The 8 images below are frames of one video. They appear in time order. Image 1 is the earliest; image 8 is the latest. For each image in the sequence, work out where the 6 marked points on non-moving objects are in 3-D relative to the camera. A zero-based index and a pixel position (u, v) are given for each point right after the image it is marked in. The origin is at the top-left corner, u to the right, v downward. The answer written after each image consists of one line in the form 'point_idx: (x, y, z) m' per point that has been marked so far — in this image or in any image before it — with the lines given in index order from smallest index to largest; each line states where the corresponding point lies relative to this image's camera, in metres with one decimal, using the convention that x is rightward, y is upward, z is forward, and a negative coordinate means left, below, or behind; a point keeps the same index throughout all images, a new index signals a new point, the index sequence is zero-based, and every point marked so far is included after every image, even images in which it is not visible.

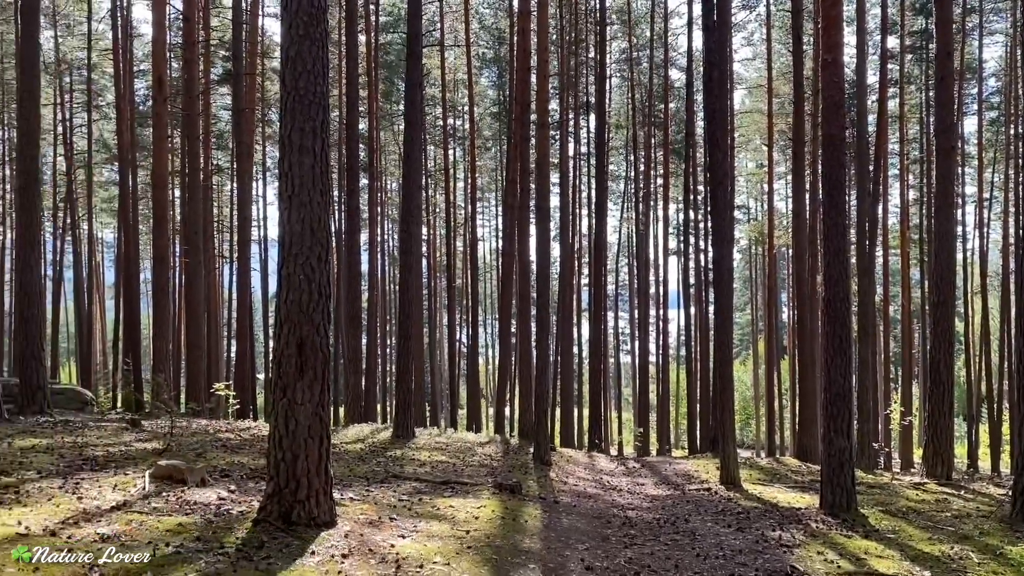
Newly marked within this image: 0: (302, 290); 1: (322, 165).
0: (-2.0, 0.0, +5.7) m
1: (-1.8, +1.1, +5.9) m
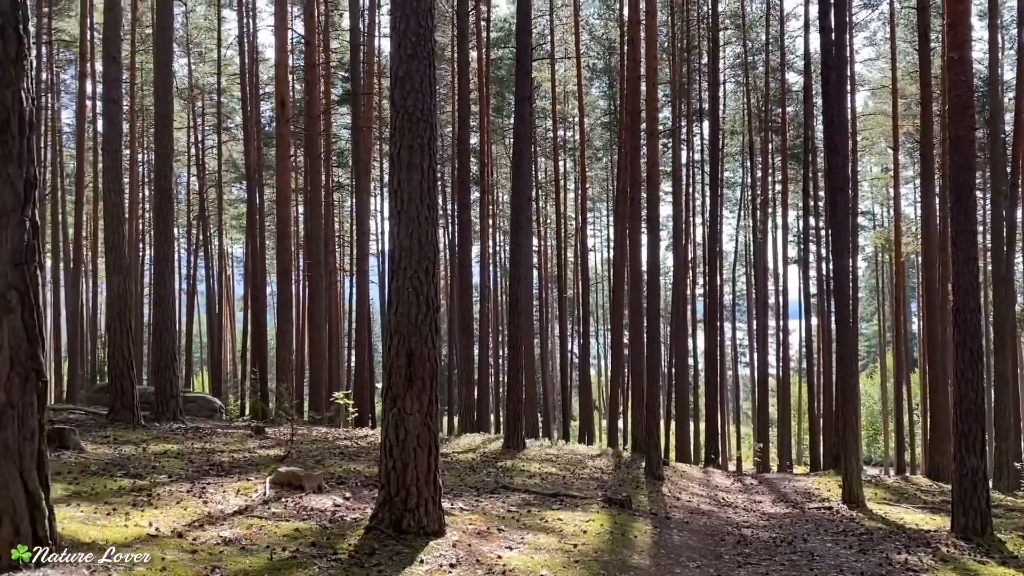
0: (-1.0, -0.1, +5.9) m
1: (-0.8, +1.0, +6.0) m
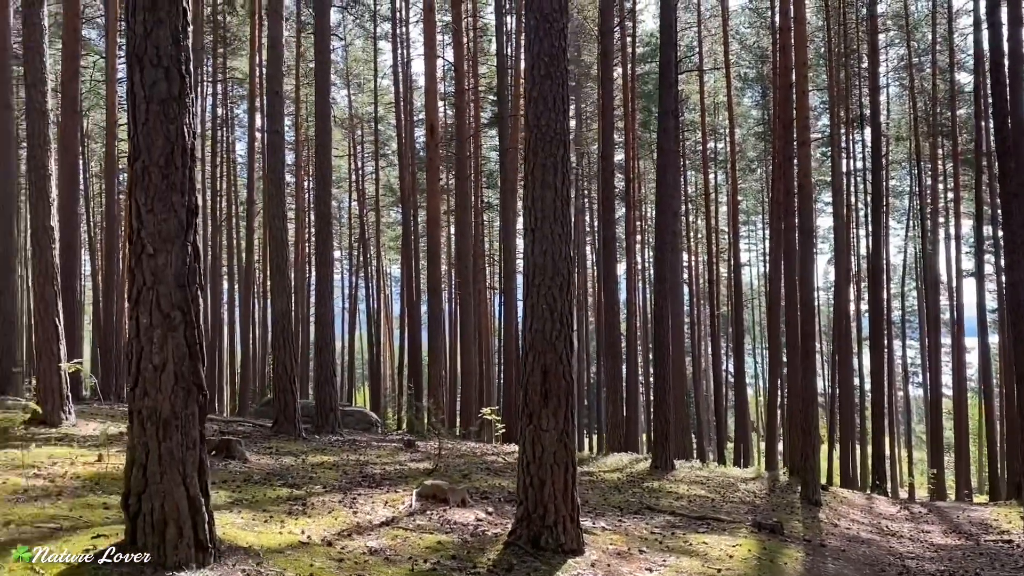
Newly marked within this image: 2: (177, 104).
0: (+0.3, -0.3, +5.9) m
1: (+0.5, +0.9, +6.0) m
2: (-2.9, +1.5, +5.3) m
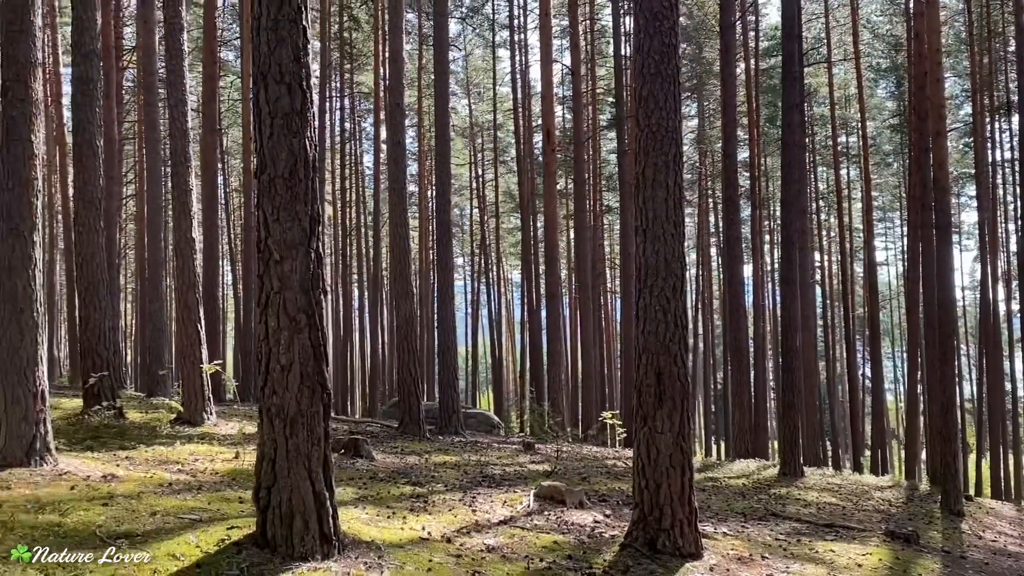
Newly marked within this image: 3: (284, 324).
0: (+1.4, -0.3, +5.8) m
1: (+1.5, +0.8, +5.9) m
2: (-1.8, +1.5, +5.6) m
3: (-2.0, -0.3, +5.3) m
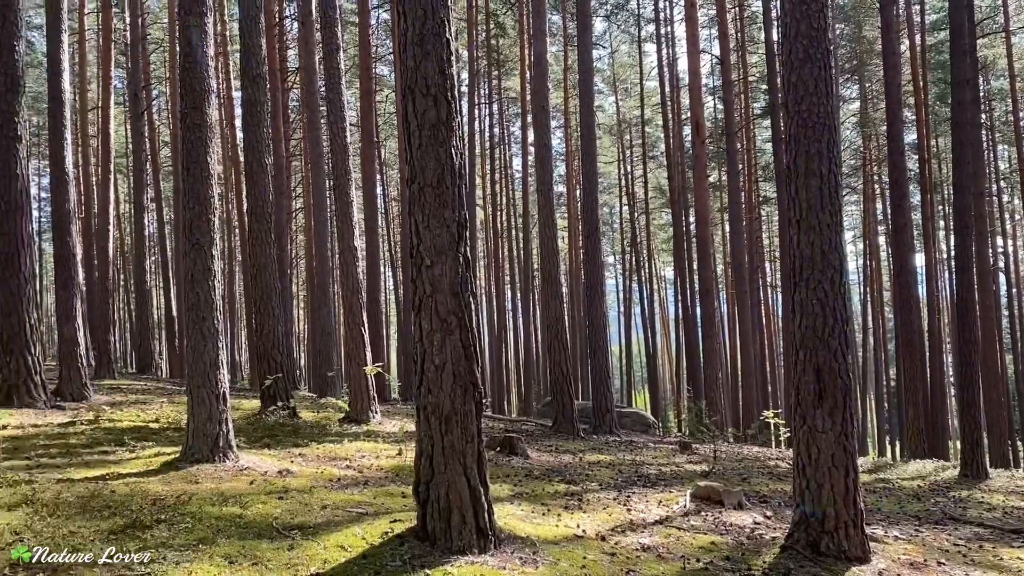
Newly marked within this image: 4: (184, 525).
0: (+2.7, -0.2, +5.6) m
1: (+2.9, +0.9, +5.7) m
2: (-0.6, +1.5, +5.7) m
3: (-0.7, -0.3, +5.5) m
4: (-2.7, -2.0, +5.3) m
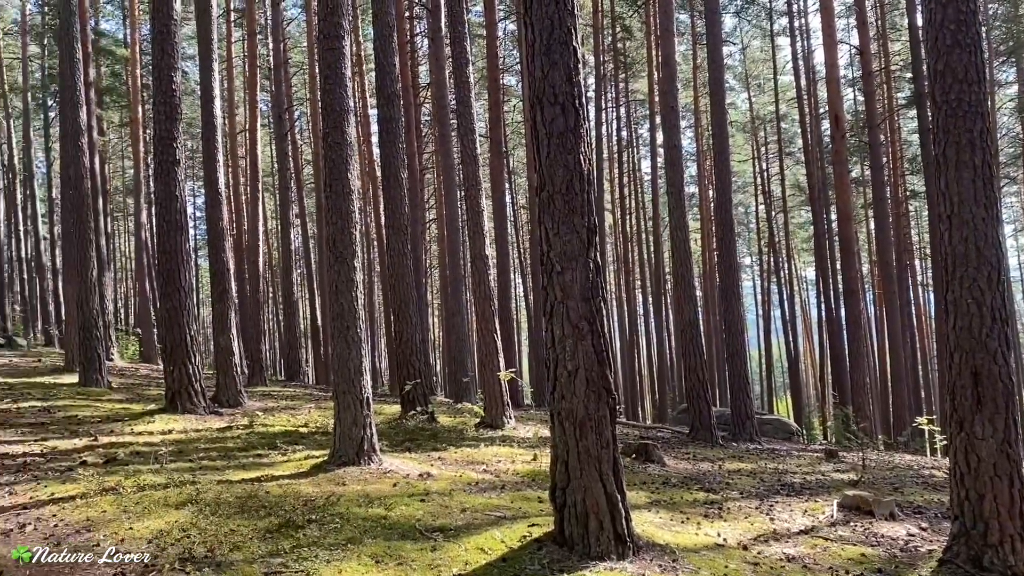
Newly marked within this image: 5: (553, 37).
0: (+3.9, -0.2, +5.3) m
1: (+4.0, +0.9, +5.3) m
2: (+0.6, +1.4, +5.7) m
3: (+0.5, -0.4, +5.5) m
4: (-1.6, -2.1, +5.5) m
5: (+0.4, +2.3, +5.7) m
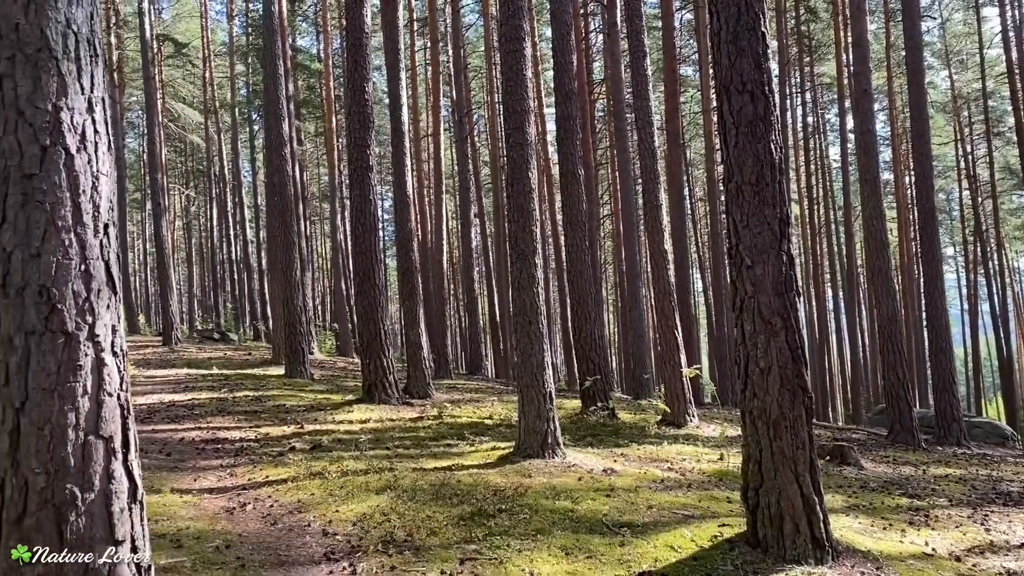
0: (+5.4, -0.1, +4.6) m
1: (+5.5, +1.0, +4.7) m
2: (+2.2, +1.5, +5.6) m
3: (+2.1, -0.3, +5.4) m
4: (+0.1, -2.0, +5.6) m
5: (+2.0, +2.4, +5.6) m
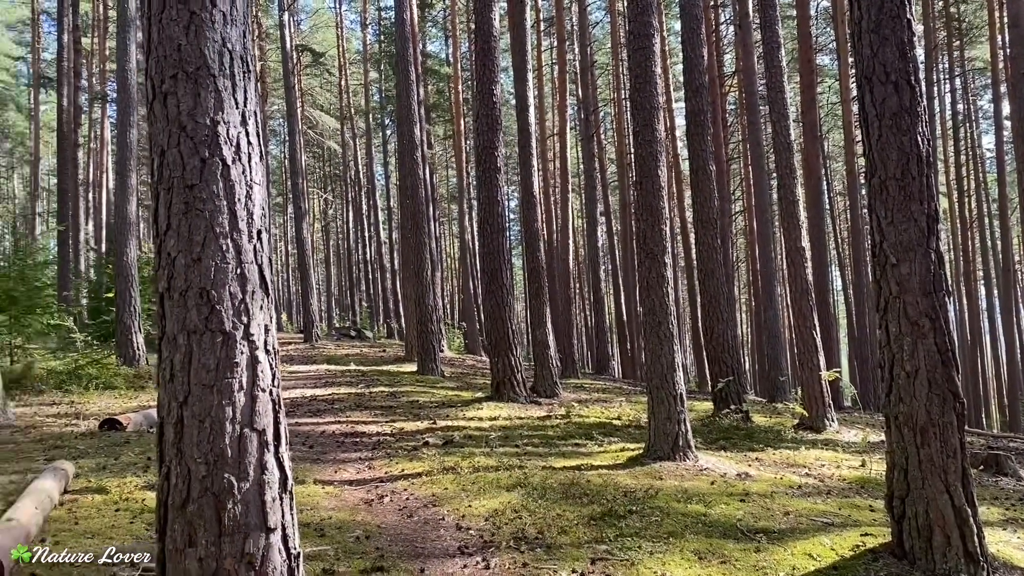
0: (+6.4, -0.1, +4.0) m
1: (+6.6, +1.0, +4.1) m
2: (+3.3, +1.5, +5.3) m
3: (+3.2, -0.3, +5.1) m
4: (+1.2, -2.0, +5.6) m
5: (+3.1, +2.4, +5.3) m
